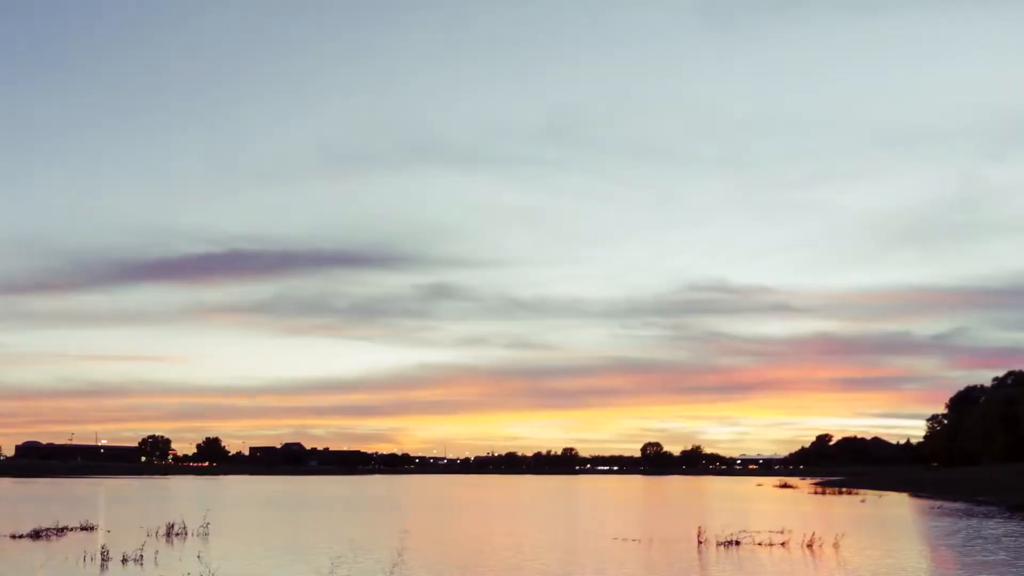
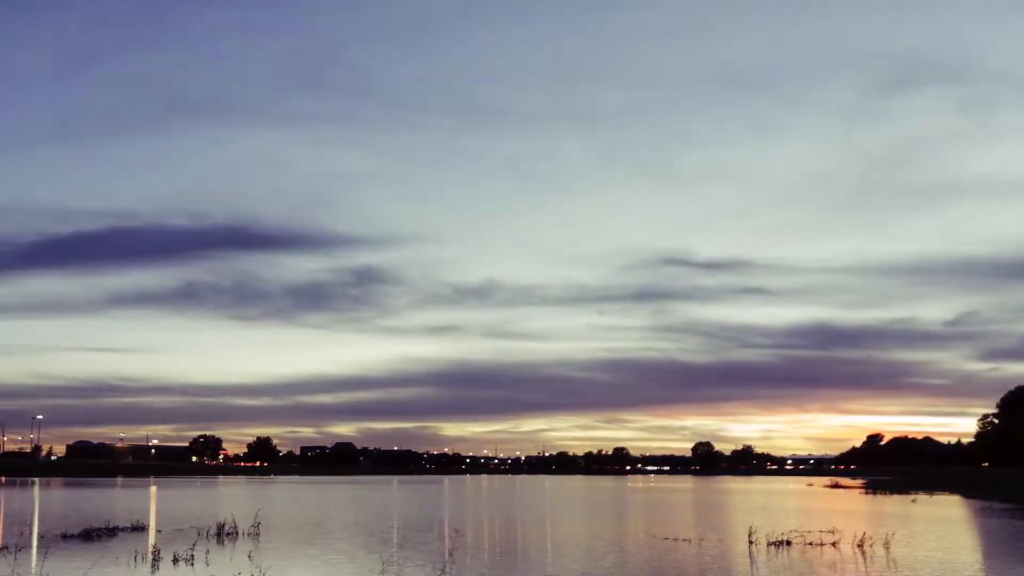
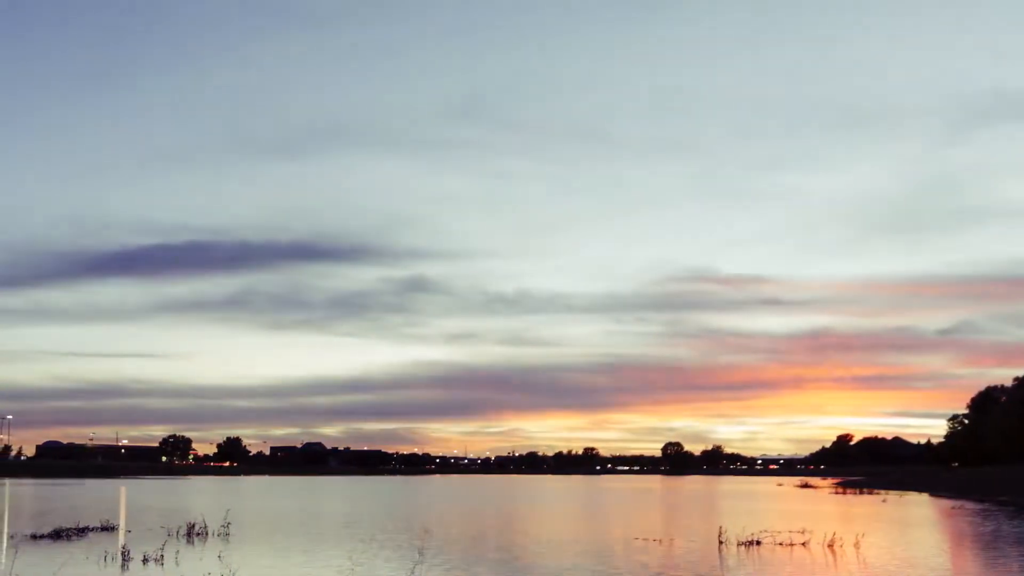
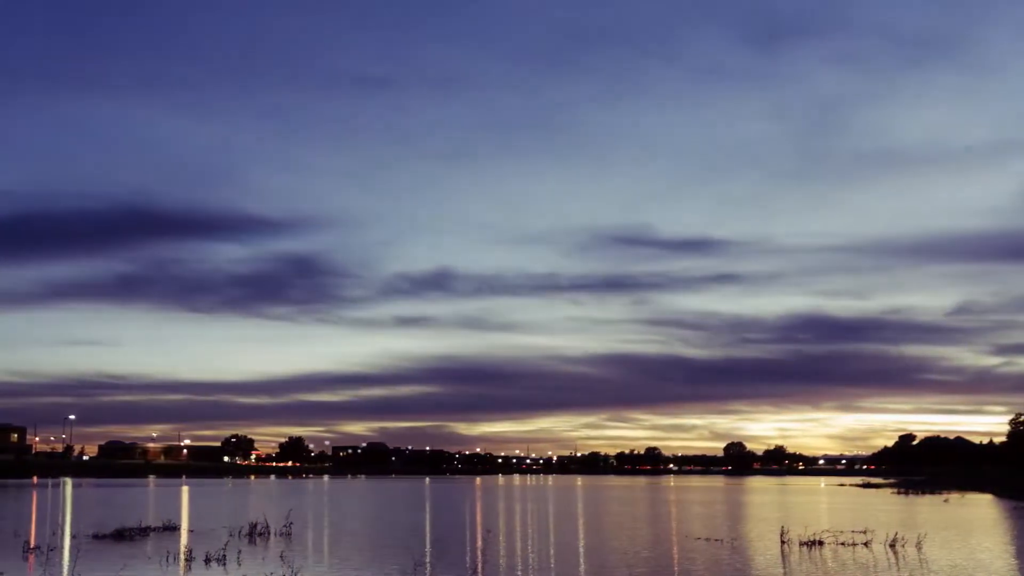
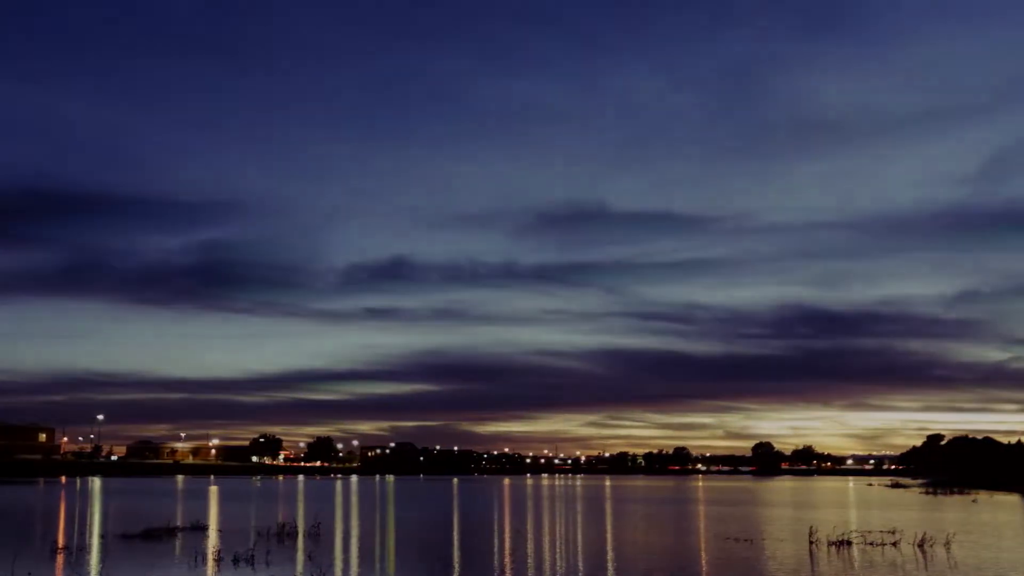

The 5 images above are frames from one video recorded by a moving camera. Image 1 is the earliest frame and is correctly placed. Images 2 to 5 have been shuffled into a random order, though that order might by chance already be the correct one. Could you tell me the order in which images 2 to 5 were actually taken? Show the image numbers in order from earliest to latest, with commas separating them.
3, 2, 4, 5
